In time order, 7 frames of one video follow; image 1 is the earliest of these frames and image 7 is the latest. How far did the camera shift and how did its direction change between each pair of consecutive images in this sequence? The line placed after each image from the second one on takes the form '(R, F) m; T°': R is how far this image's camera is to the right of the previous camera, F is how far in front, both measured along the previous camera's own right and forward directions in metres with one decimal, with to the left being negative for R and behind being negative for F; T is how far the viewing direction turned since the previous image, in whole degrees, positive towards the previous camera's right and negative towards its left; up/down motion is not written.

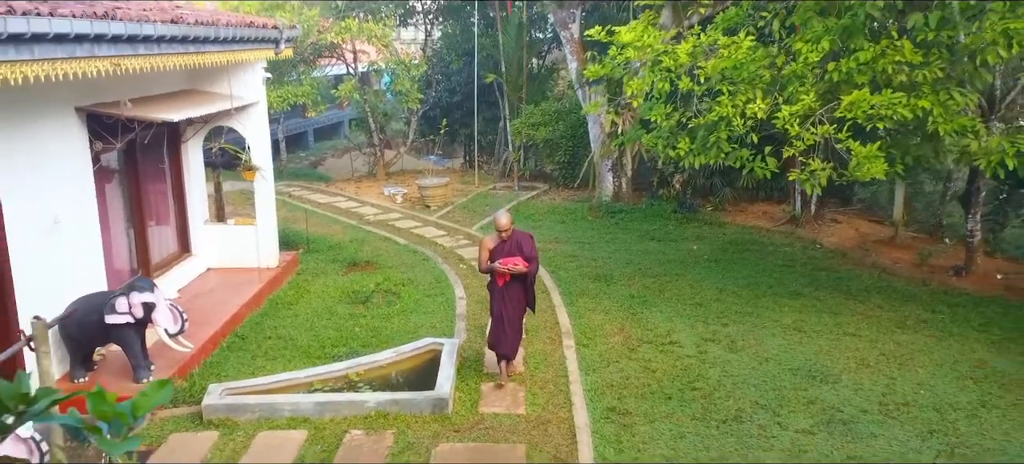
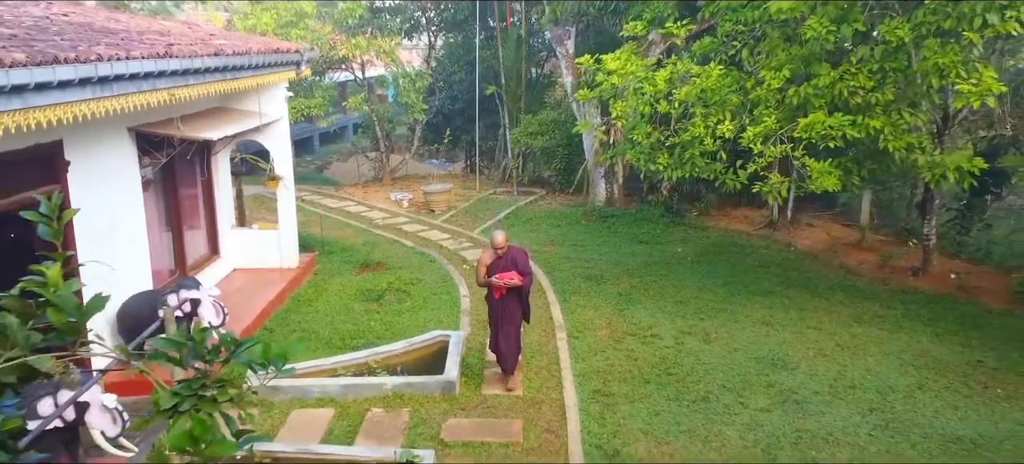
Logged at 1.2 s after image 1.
(0.0, -0.7) m; 0°
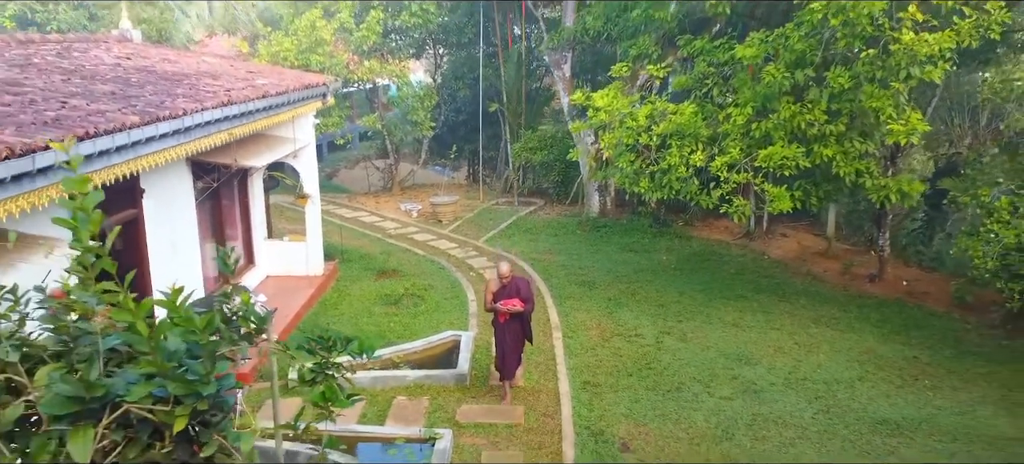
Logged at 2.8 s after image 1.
(0.0, -1.0) m; 0°
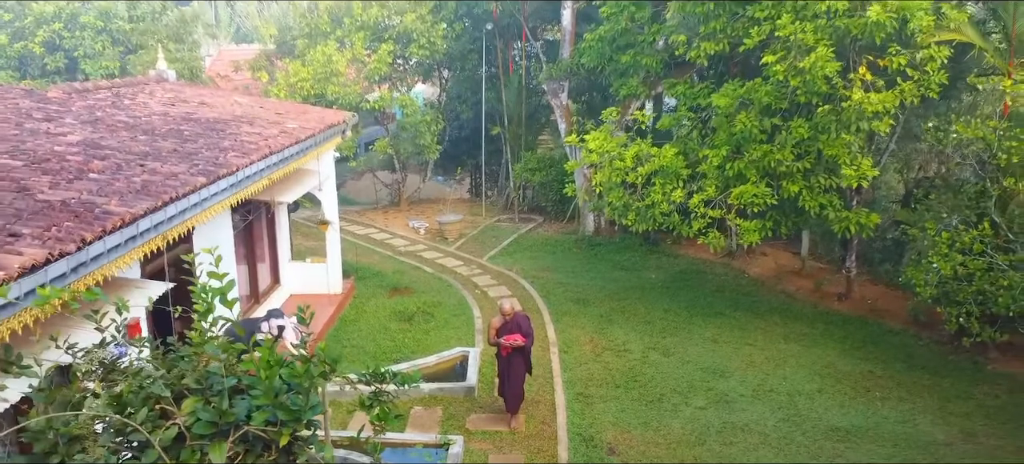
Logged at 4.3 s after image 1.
(0.0, -0.9) m; 0°
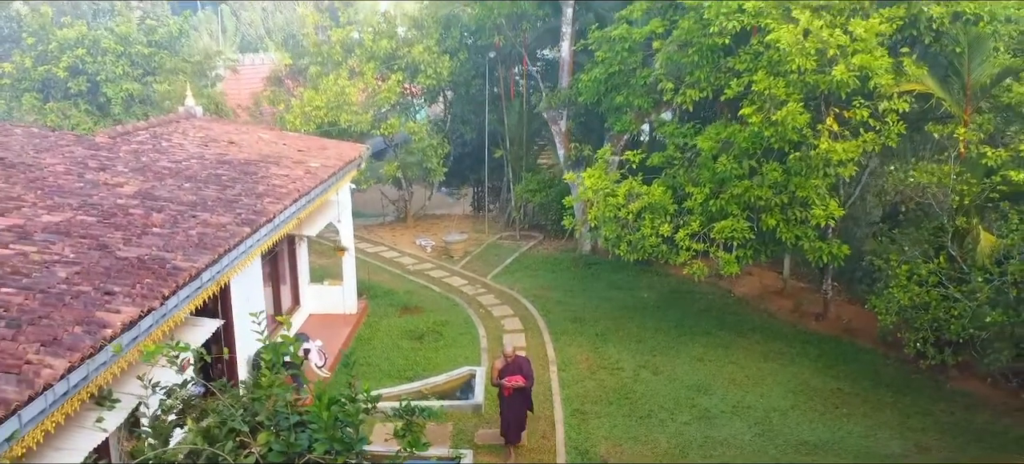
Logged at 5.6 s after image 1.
(0.0, -0.8) m; 0°
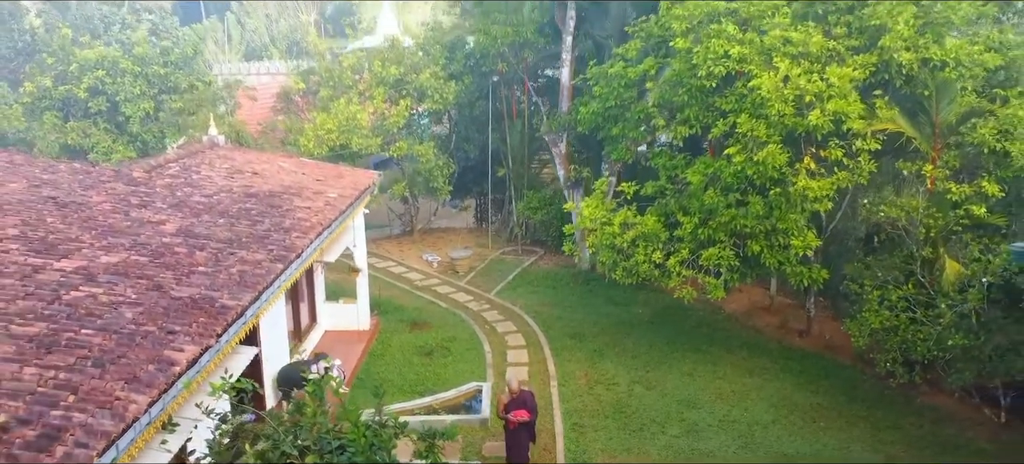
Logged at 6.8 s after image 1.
(-0.1, -0.7) m; 0°
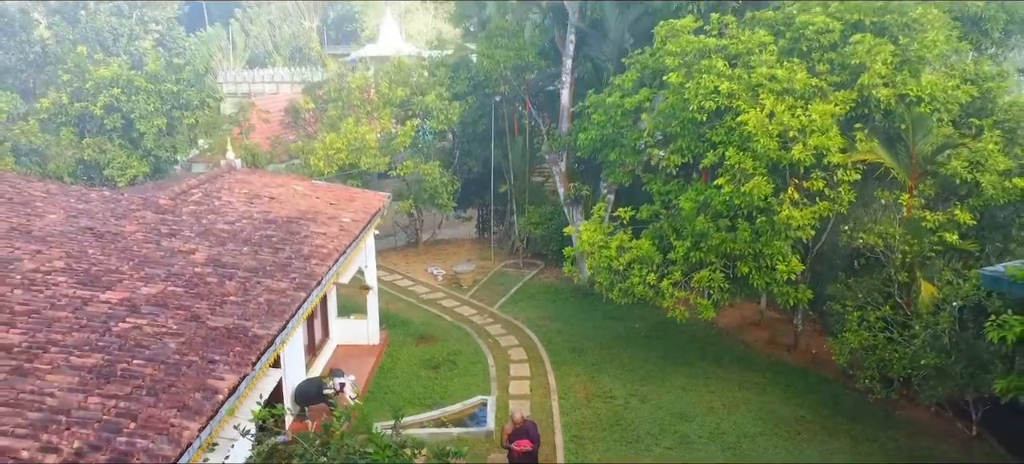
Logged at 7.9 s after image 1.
(0.0, -0.6) m; 0°
